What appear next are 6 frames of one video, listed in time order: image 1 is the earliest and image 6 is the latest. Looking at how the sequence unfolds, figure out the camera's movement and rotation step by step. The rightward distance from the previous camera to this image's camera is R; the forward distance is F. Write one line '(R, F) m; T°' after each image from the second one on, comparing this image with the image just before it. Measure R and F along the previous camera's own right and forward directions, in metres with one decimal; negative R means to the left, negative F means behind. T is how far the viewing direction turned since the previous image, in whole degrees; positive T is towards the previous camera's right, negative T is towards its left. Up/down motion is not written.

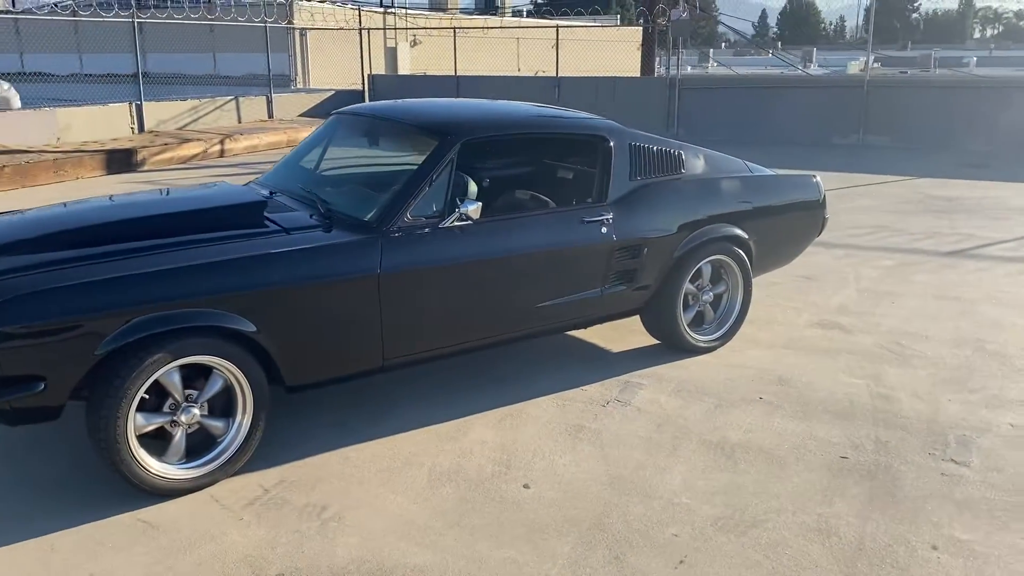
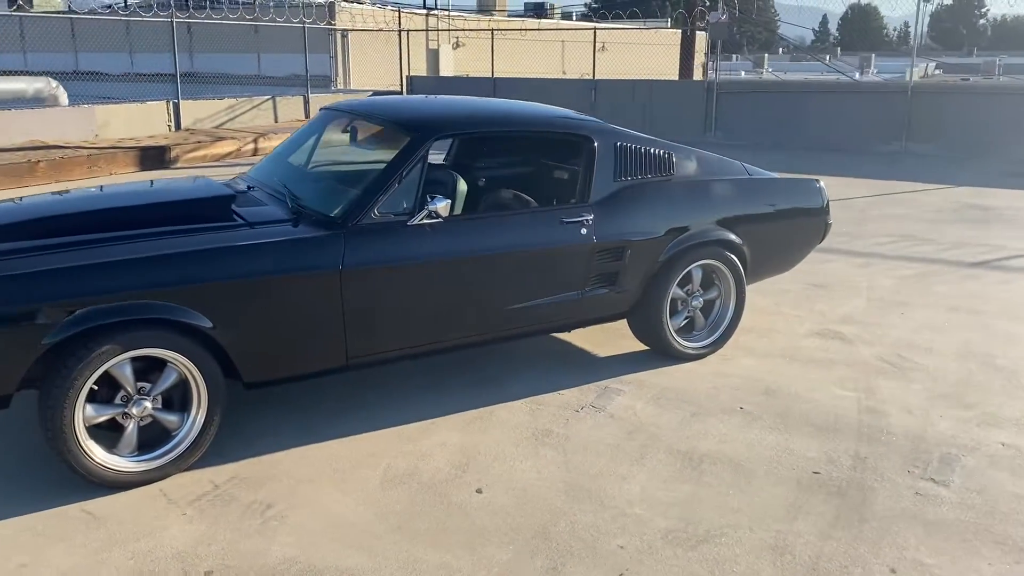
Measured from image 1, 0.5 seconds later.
(+0.4, +0.1) m; -3°
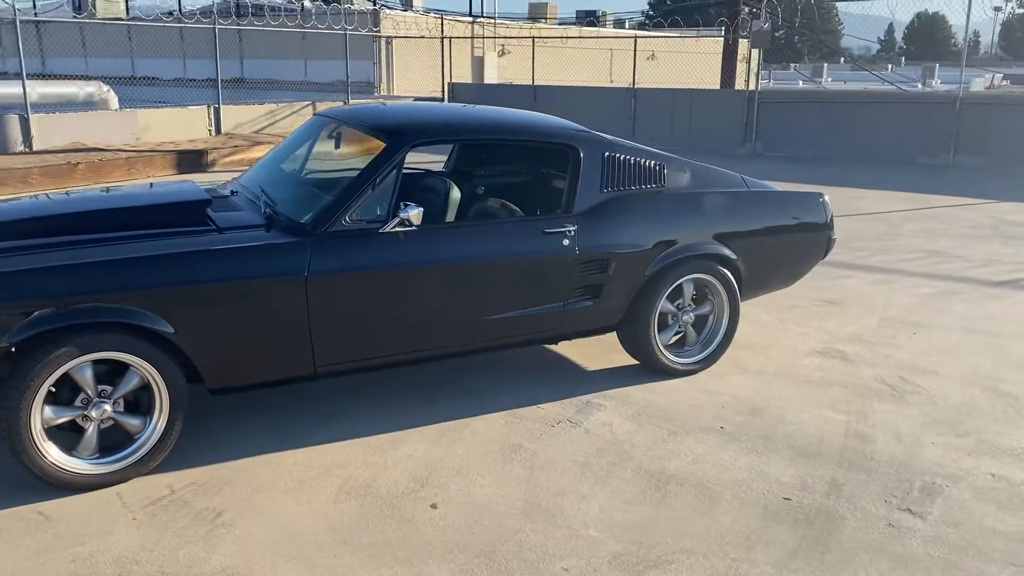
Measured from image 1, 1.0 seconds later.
(+0.4, +0.1) m; -3°
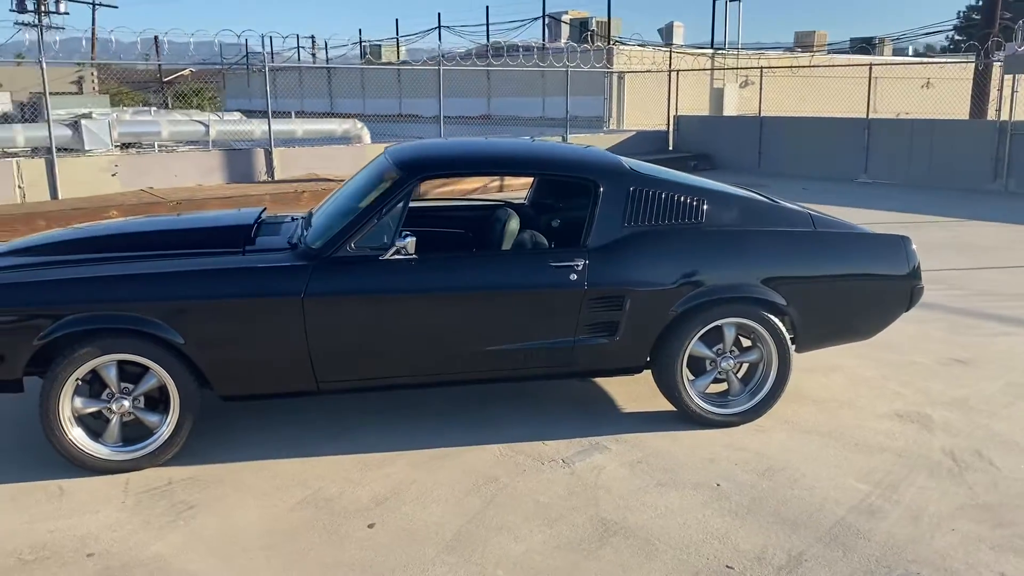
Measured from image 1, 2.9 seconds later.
(+1.2, +0.2) m; -18°
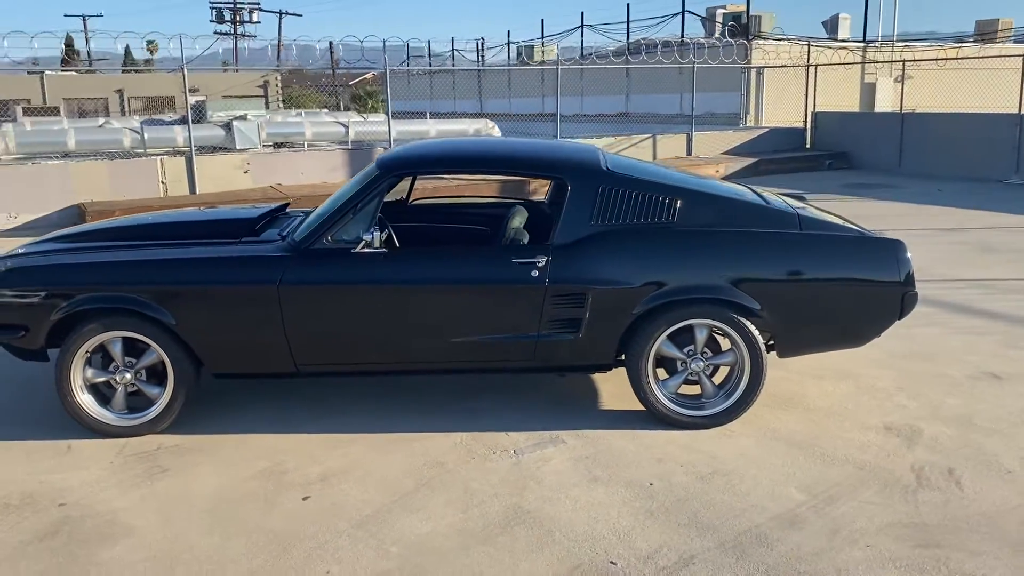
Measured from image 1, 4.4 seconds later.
(+1.0, 0.0) m; -11°
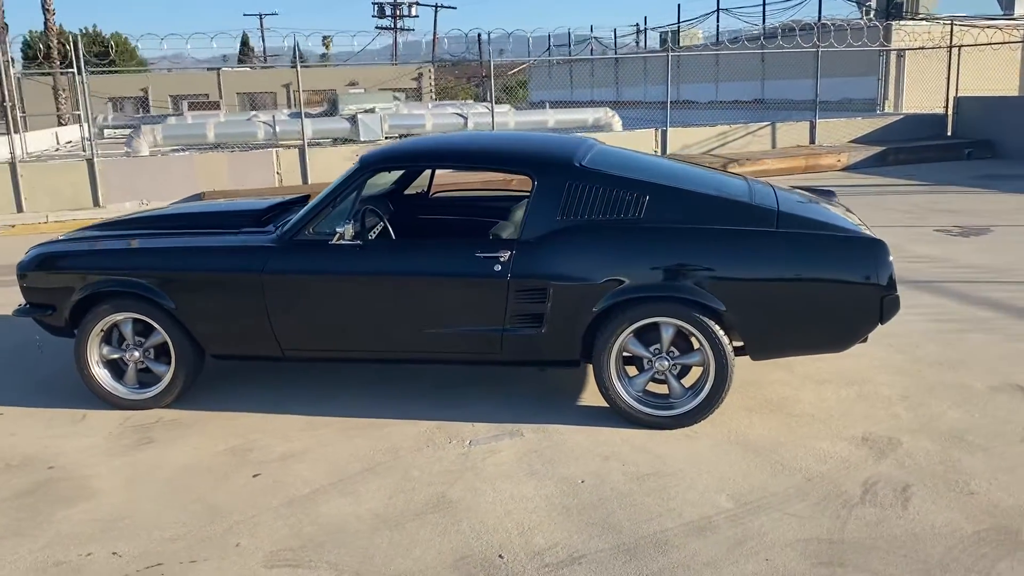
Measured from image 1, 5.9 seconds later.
(+0.9, 0.0) m; -10°
